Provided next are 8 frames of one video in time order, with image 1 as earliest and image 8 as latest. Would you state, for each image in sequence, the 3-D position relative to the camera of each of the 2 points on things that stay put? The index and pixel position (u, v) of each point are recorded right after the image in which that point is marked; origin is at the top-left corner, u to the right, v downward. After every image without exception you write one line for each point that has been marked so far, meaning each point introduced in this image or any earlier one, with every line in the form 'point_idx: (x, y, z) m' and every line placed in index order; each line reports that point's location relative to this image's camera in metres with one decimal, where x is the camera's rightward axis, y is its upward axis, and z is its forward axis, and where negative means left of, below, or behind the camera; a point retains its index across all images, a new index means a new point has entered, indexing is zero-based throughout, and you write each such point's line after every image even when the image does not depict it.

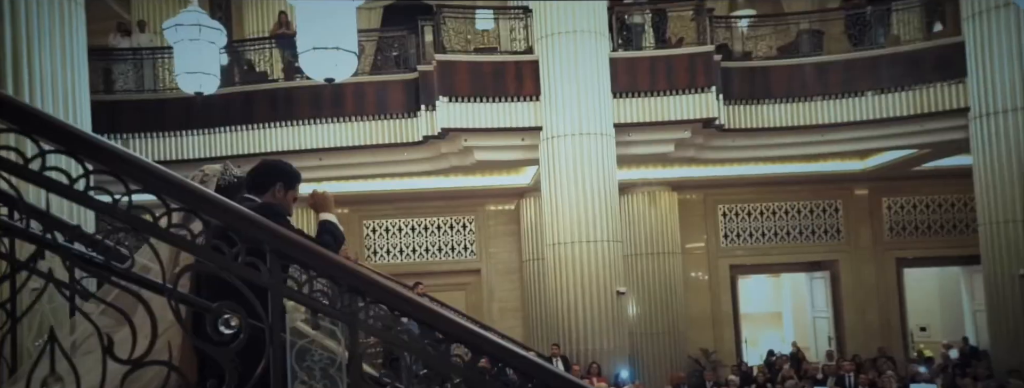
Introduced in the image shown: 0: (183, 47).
0: (-2.9, +1.3, +7.6) m
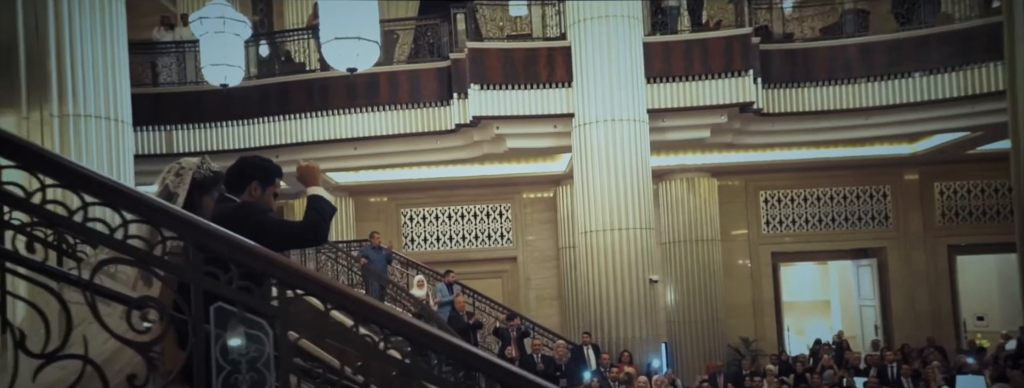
0: (-2.7, +1.4, +7.8) m
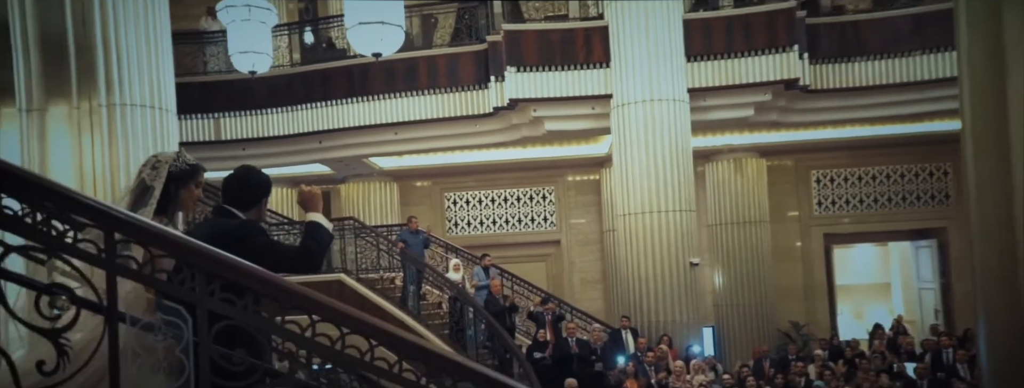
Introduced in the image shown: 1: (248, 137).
0: (-2.5, +1.5, +7.9) m
1: (-3.5, +0.8, +11.6) m
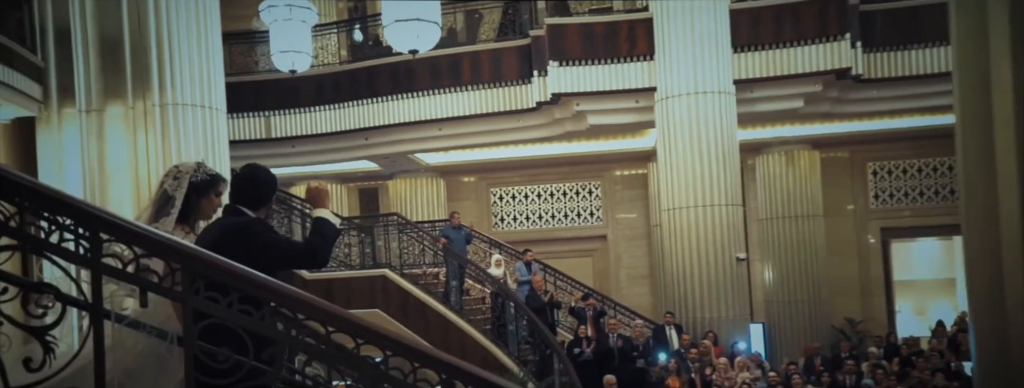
0: (-2.2, +1.5, +8.0) m
1: (-2.9, +0.8, +11.8) m
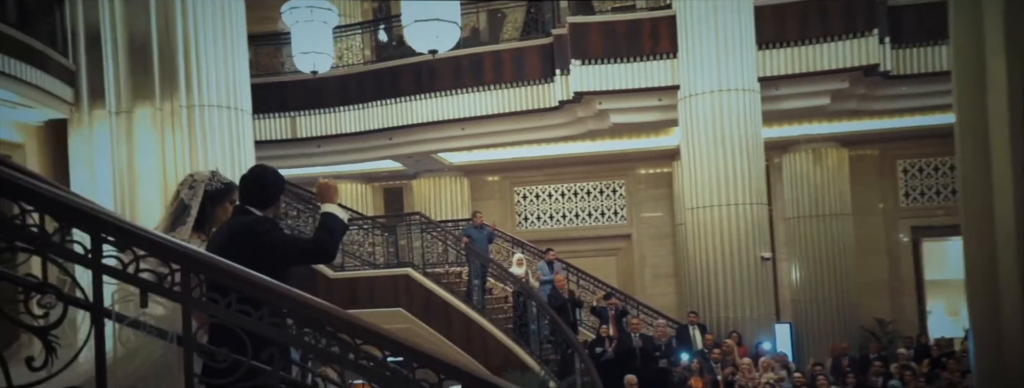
0: (-2.0, +1.5, +8.1) m
1: (-2.6, +0.8, +11.9) m
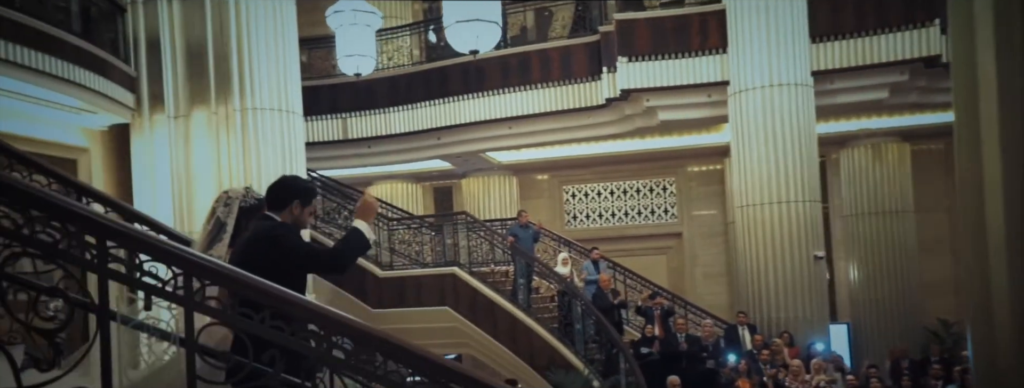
0: (-1.6, +1.5, +8.2) m
1: (-1.9, +0.8, +12.0) m
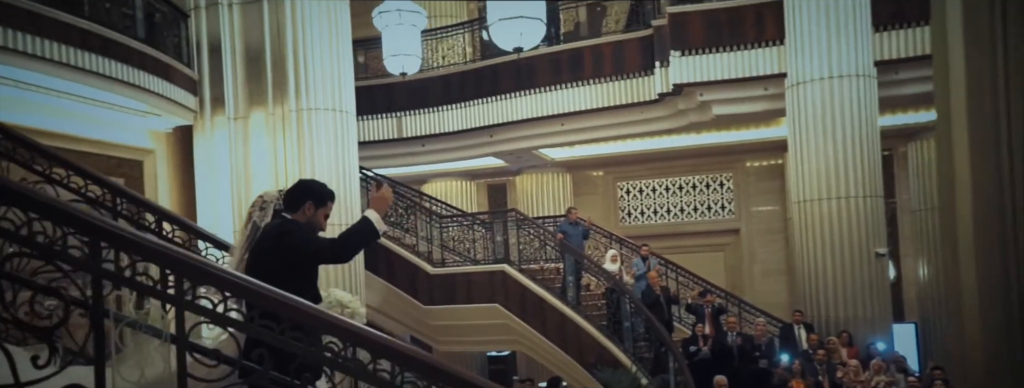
0: (-1.2, +1.6, +8.3) m
1: (-1.2, +0.8, +12.1) m
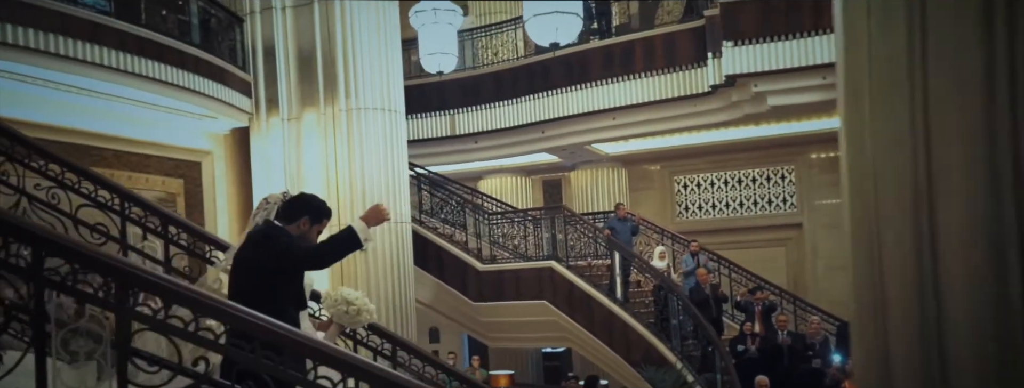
0: (-0.8, +1.6, +8.3) m
1: (-0.4, +0.9, +12.2) m
